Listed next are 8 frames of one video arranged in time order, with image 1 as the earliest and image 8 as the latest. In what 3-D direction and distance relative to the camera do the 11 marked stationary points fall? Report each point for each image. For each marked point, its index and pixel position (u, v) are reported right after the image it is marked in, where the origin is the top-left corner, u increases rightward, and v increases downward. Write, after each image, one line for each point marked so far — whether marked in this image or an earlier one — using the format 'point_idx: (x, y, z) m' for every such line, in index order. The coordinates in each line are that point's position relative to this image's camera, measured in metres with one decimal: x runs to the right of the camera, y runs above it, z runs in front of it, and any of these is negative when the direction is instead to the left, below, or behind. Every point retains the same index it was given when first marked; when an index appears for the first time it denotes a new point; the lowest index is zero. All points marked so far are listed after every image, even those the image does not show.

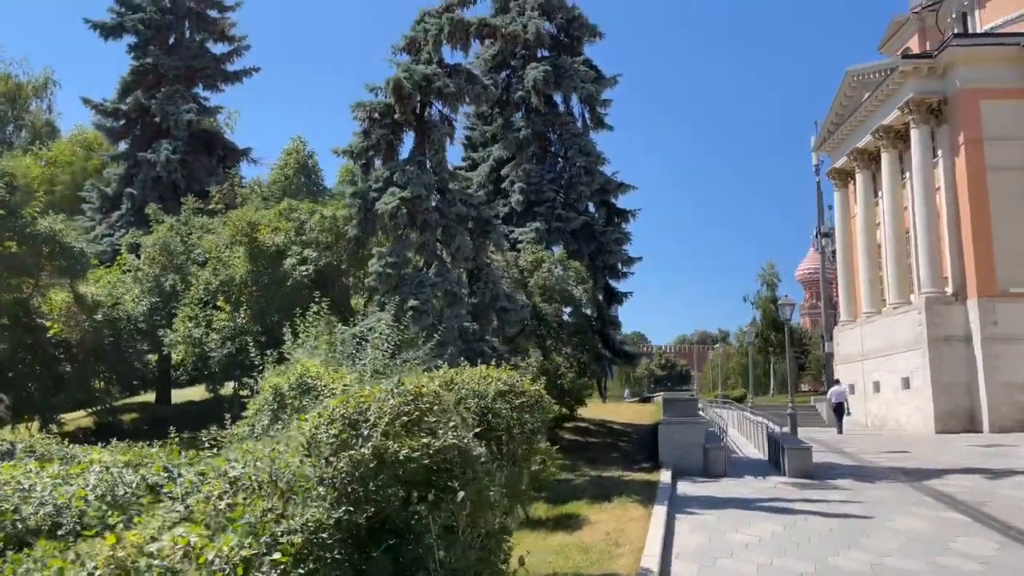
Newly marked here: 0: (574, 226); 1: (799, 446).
0: (+1.6, +1.5, +19.3) m
1: (+5.9, -3.3, +16.2) m
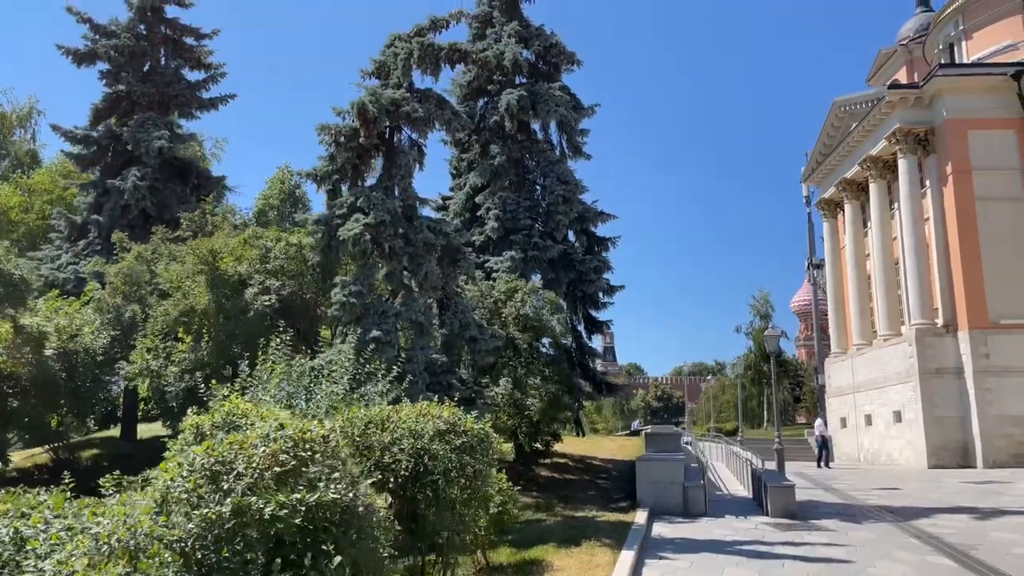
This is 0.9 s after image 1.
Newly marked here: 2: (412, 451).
0: (+1.0, +0.8, +18.7) m
1: (+5.3, -3.9, +15.6) m
2: (-0.9, -1.4, +6.9) m
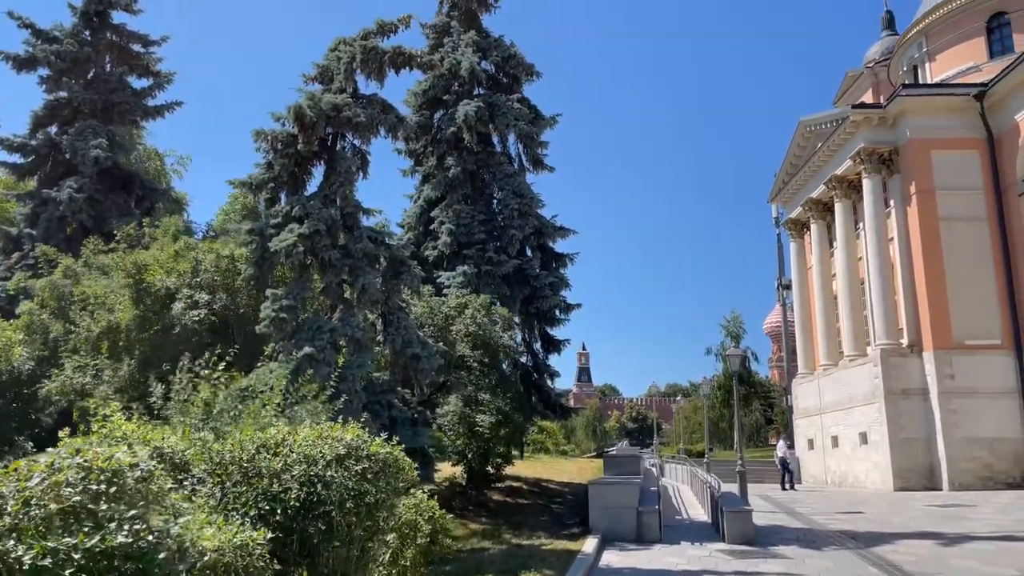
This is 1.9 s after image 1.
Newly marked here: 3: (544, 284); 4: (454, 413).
0: (-0.1, +0.4, +18.1) m
1: (+4.3, -4.2, +14.9) m
2: (-1.6, -1.5, +6.2) m
3: (+0.8, +0.1, +18.6) m
4: (-1.1, -2.4, +15.2) m
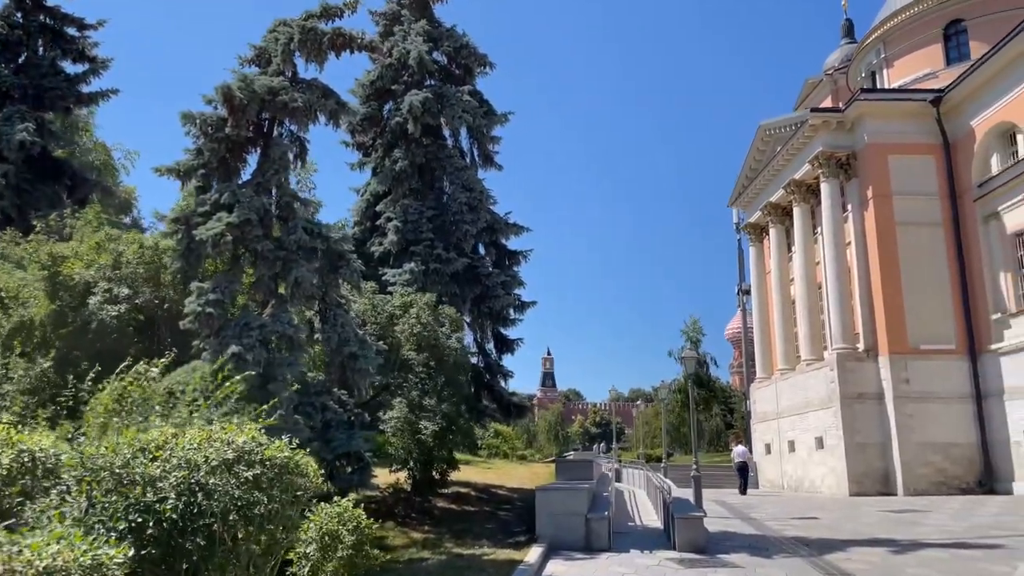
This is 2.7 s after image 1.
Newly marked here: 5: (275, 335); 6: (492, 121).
0: (-1.3, +0.5, +17.4) m
1: (+3.3, -4.2, +14.4) m
2: (-2.3, -1.4, +5.4) m
3: (-0.4, +0.1, +17.9) m
4: (-2.1, -2.4, +14.4) m
5: (-3.8, -0.8, +12.6) m
6: (-0.5, +4.2, +19.6) m
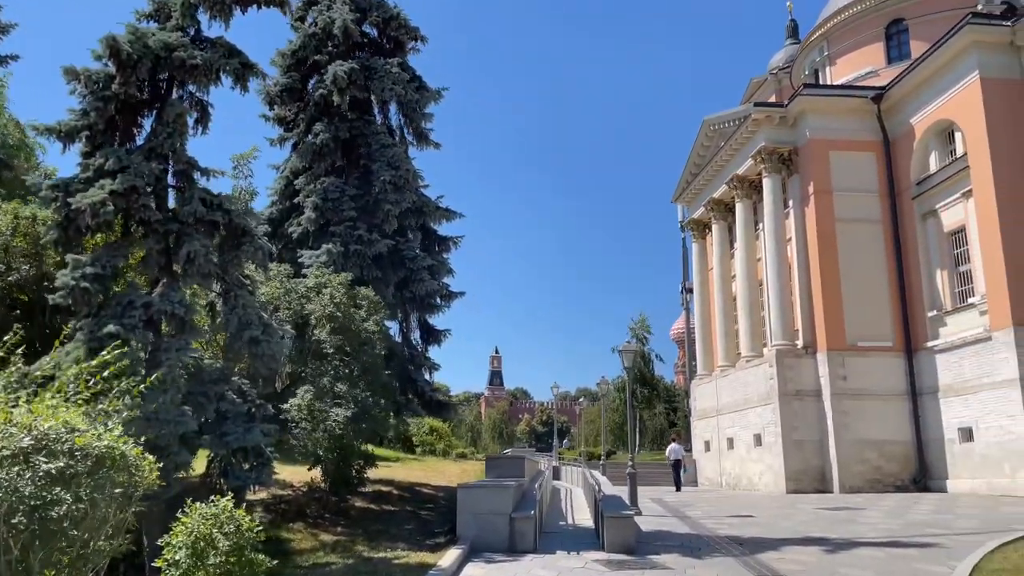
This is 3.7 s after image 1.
0: (-2.8, +0.8, +16.3) m
1: (+1.9, -3.9, +13.6) m
2: (-3.0, -1.0, +4.3) m
3: (-1.9, +0.4, +16.9) m
4: (-3.5, -2.0, +13.3) m
5: (-5.0, -0.4, +11.4) m
6: (-2.1, +4.5, +18.6) m
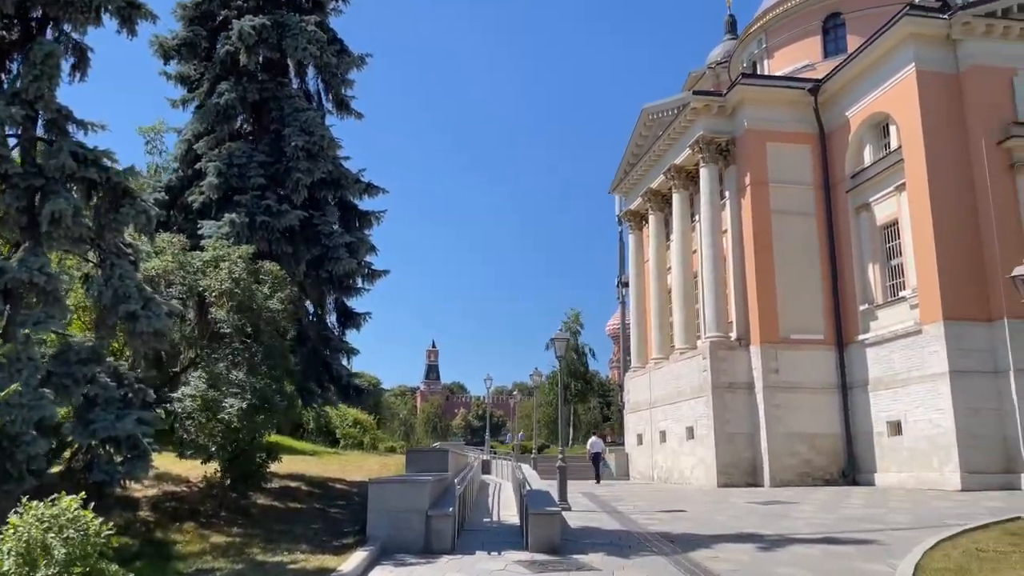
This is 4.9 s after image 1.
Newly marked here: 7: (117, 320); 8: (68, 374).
0: (-4.2, +1.2, +14.9) m
1: (+0.5, -3.6, +12.6) m
2: (-3.6, -0.7, +2.9) m
3: (-3.4, +0.9, +15.5) m
4: (-4.7, -1.6, +11.8) m
5: (-6.1, 0.0, +9.8) m
6: (-3.7, +4.9, +17.2) m
7: (-5.4, -0.5, +10.8) m
8: (-5.6, -1.1, +10.0) m
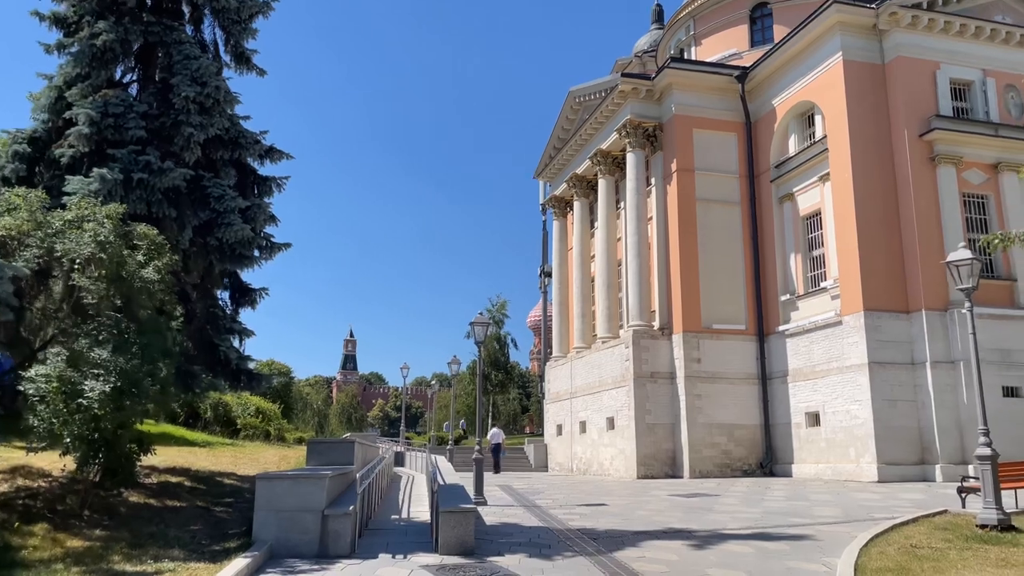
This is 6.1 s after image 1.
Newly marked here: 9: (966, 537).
0: (-5.6, +1.7, +13.1) m
1: (-0.8, -3.2, +11.3) m
2: (-3.8, -0.3, +1.3) m
3: (-4.9, +1.4, +13.8) m
4: (-5.9, -1.1, +10.0) m
5: (-7.0, +0.5, +7.9) m
6: (-5.2, +5.4, +15.4) m
7: (-6.4, 0.0, +8.9) m
8: (-6.6, -0.6, +8.2) m
9: (+6.9, -3.8, +11.9) m
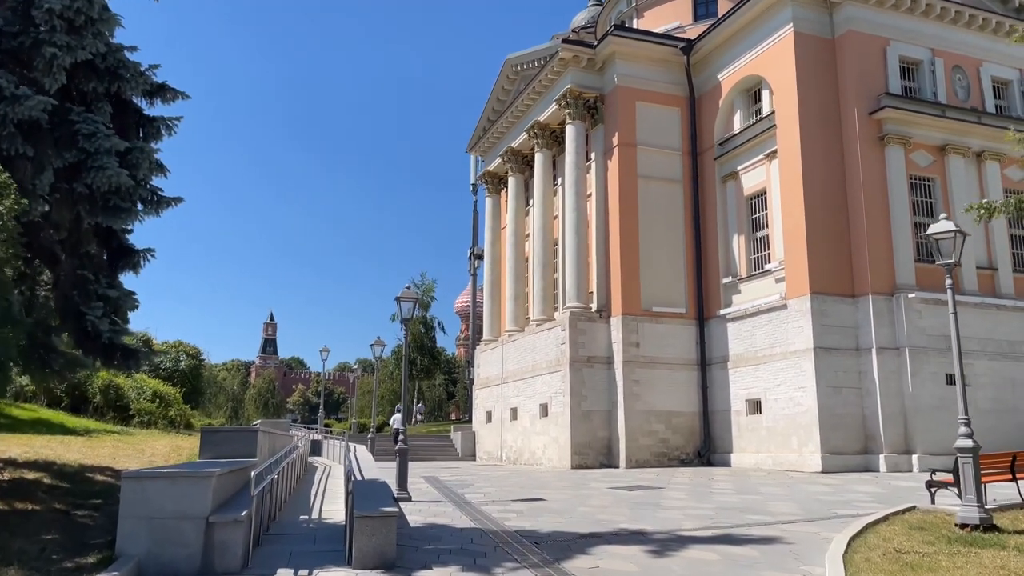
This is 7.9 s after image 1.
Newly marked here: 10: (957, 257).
0: (-6.5, +2.3, +10.6) m
1: (-1.6, -2.7, +9.4) m
2: (-3.7, 0.0, -0.9) m
3: (-5.9, +2.0, +11.4) m
4: (-6.6, -0.6, +7.6) m
5: (-7.4, +1.1, +5.3) m
6: (-6.3, +6.1, +12.9) m
7: (-7.0, +0.6, +6.4) m
8: (-7.1, -0.1, +5.7) m
9: (+5.9, -3.4, +10.7) m
10: (+6.9, +0.5, +12.2) m
